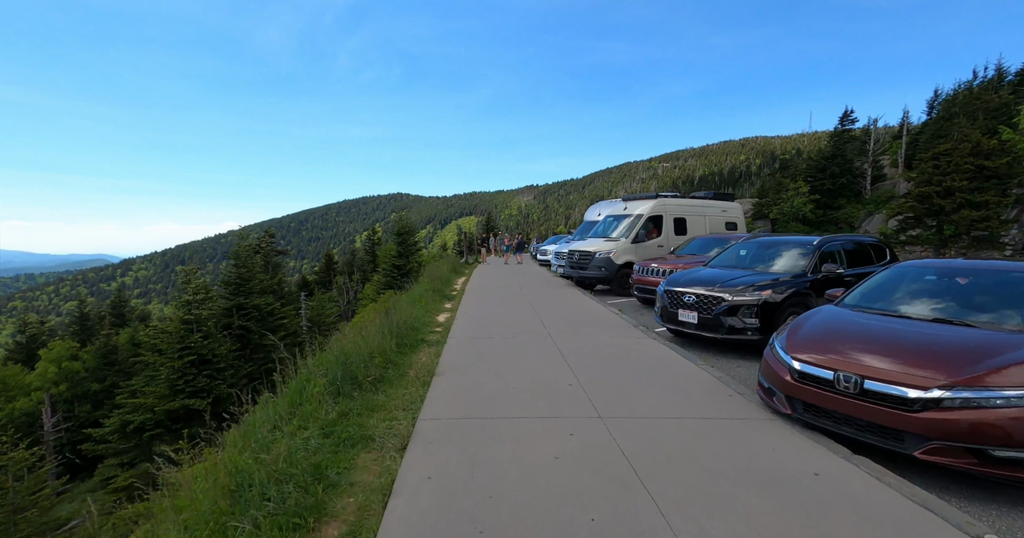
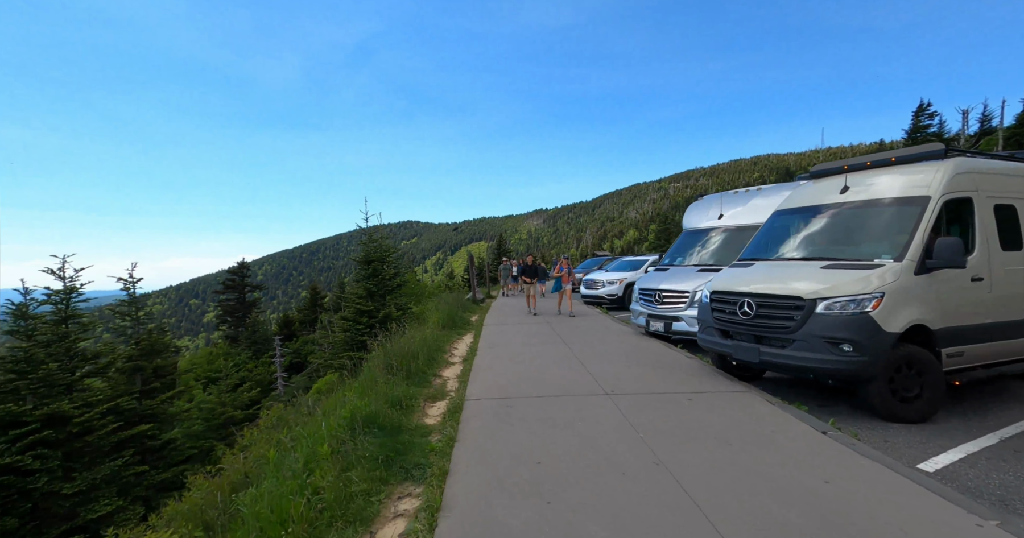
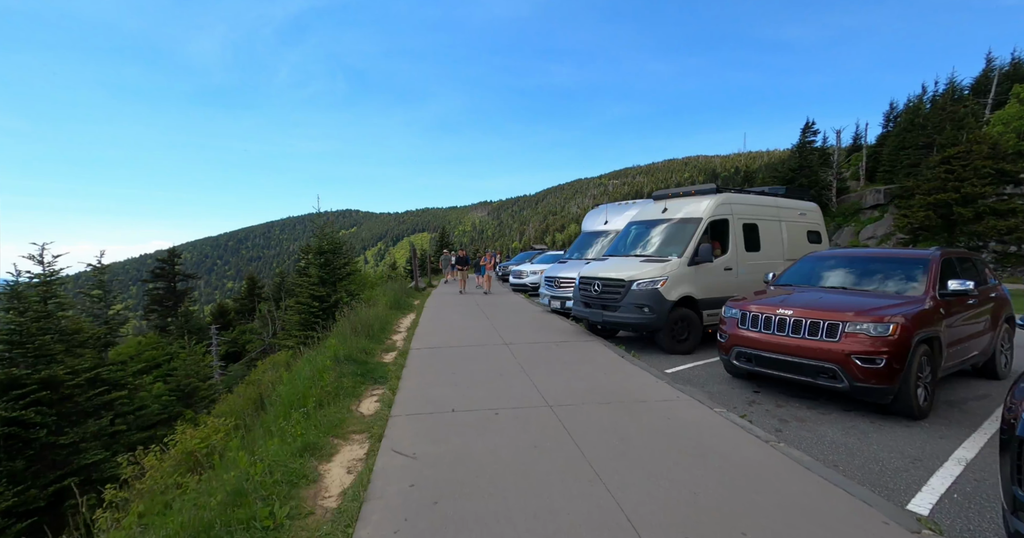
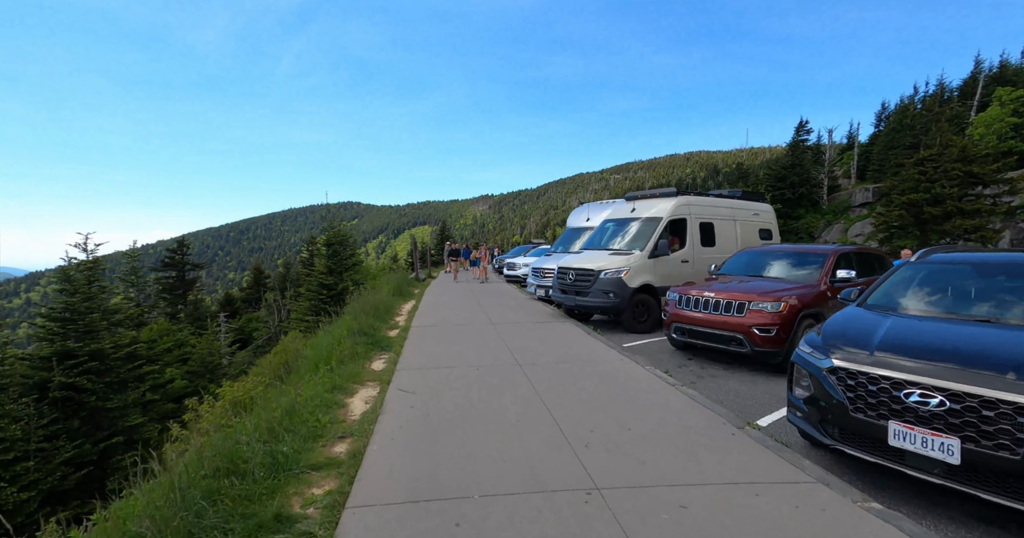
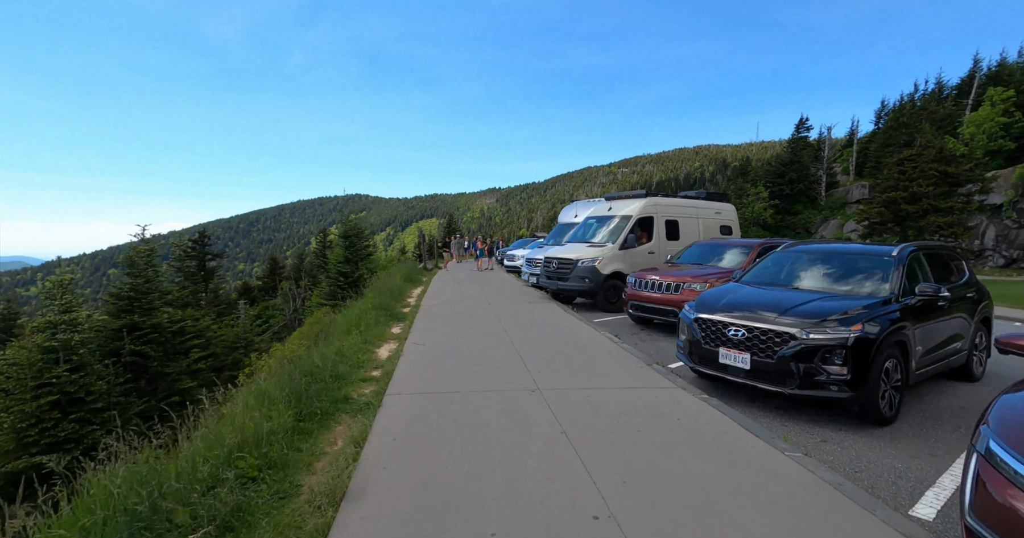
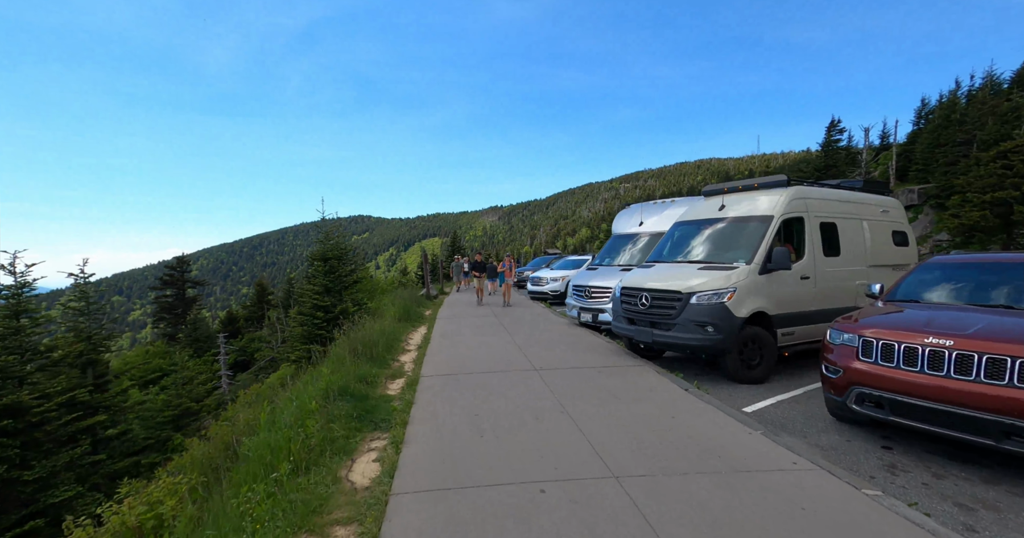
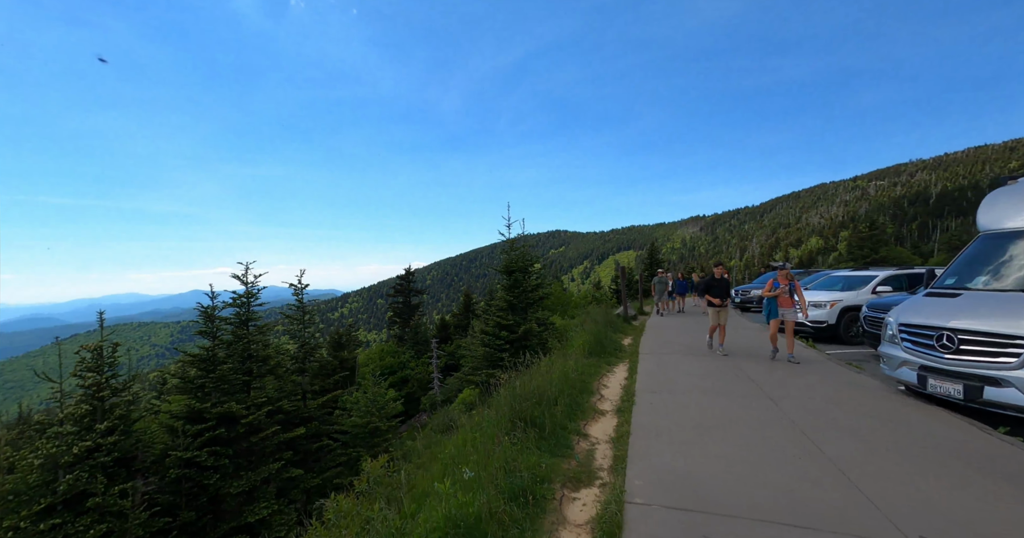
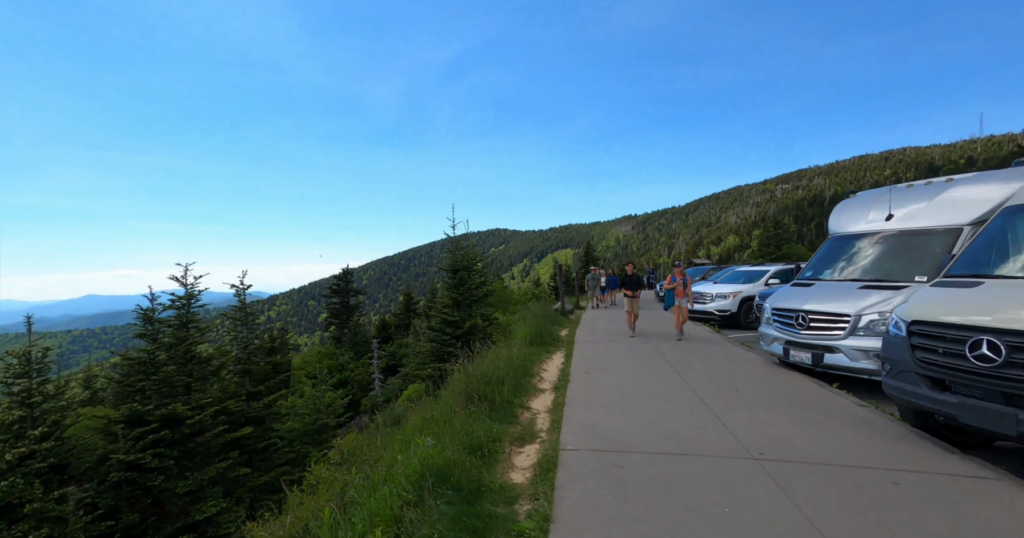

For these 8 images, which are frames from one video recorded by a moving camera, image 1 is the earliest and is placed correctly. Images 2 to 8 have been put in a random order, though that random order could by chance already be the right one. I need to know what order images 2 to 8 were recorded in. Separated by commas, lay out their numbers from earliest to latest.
5, 4, 3, 6, 2, 8, 7
